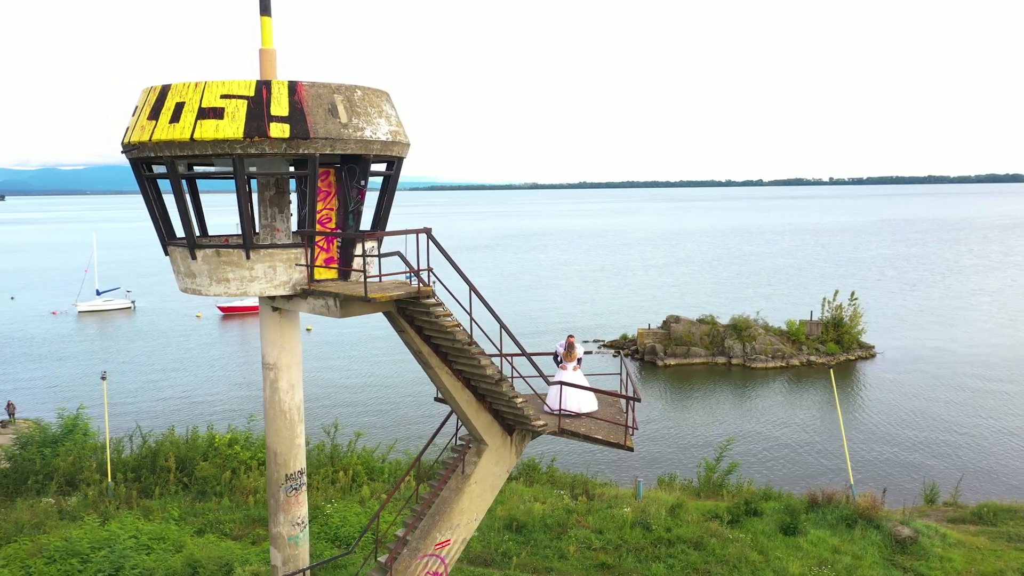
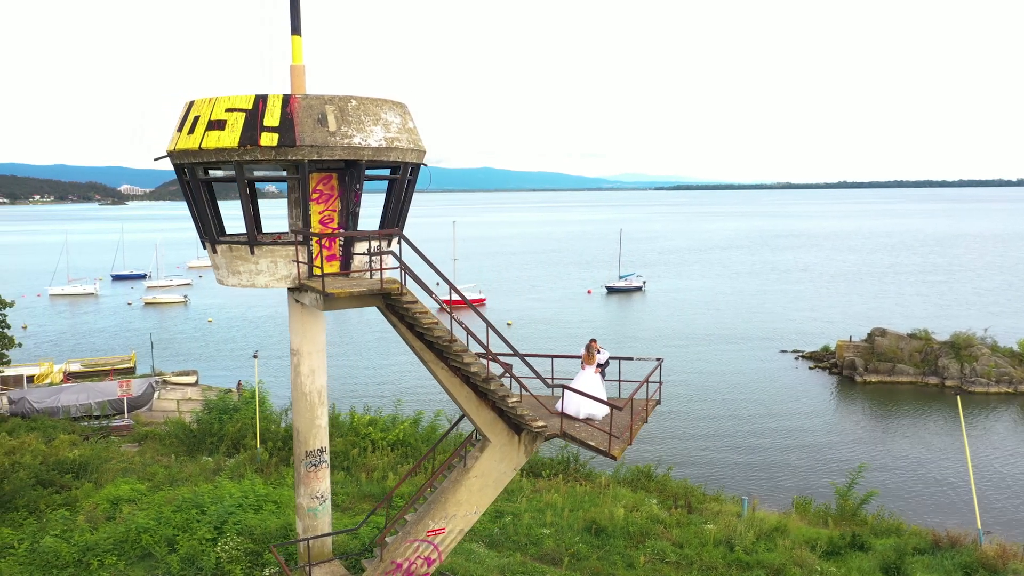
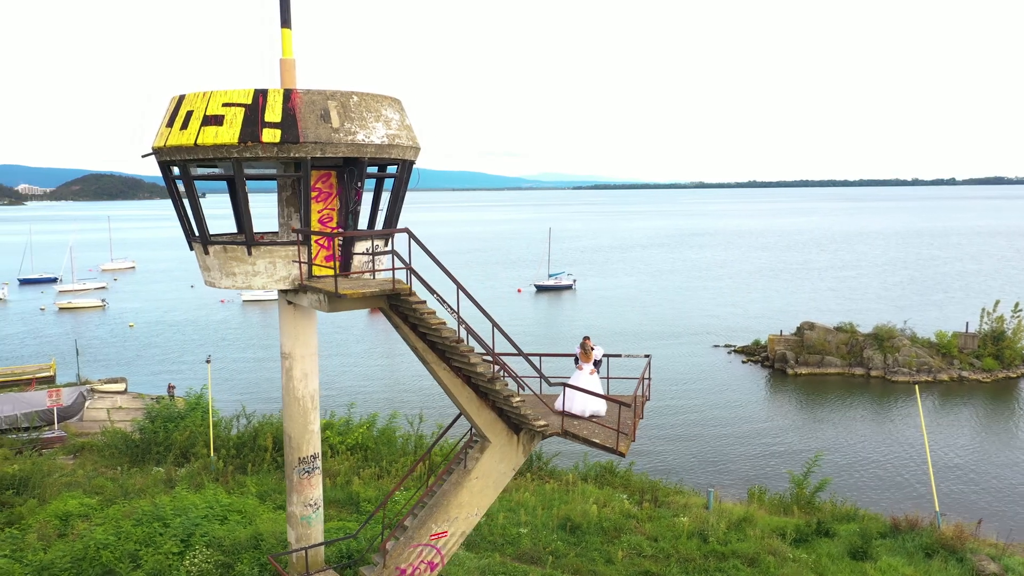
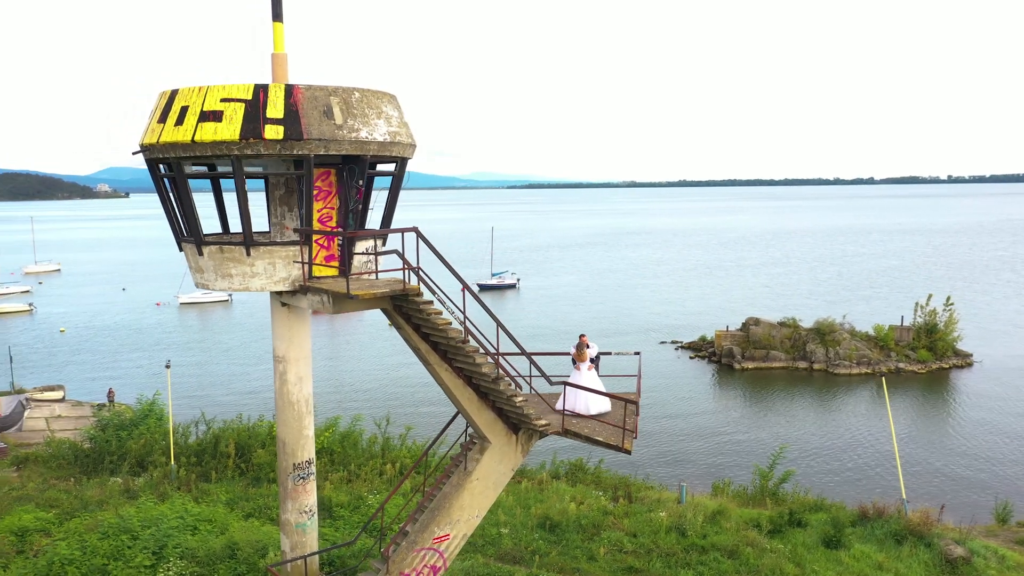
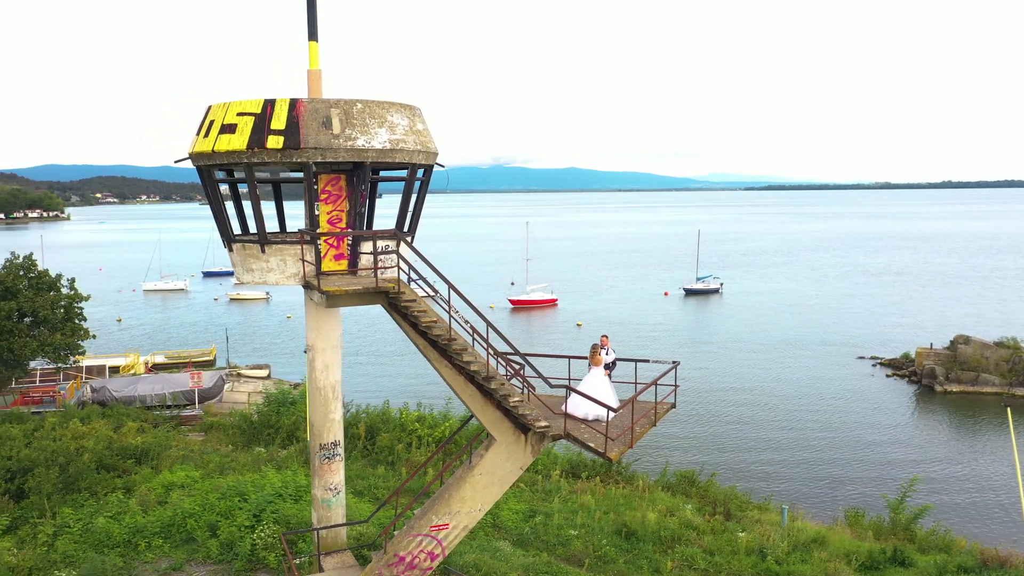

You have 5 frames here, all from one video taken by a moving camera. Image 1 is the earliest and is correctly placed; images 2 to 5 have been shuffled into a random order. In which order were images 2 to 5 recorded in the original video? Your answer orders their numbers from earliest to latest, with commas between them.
4, 3, 2, 5
